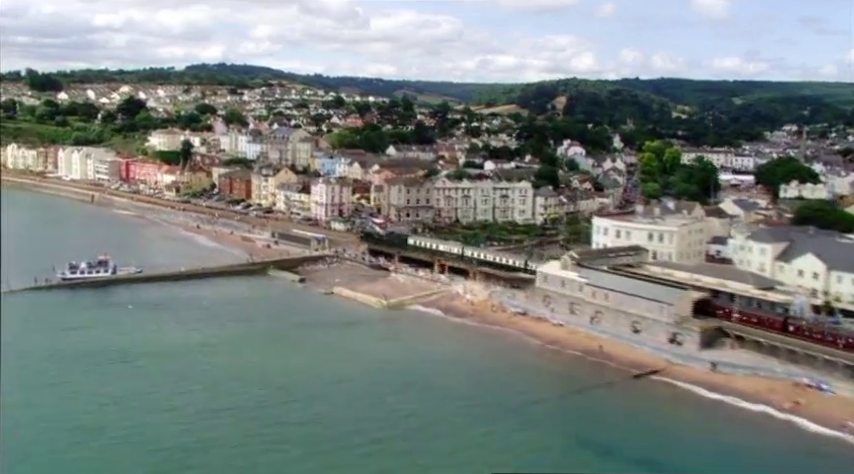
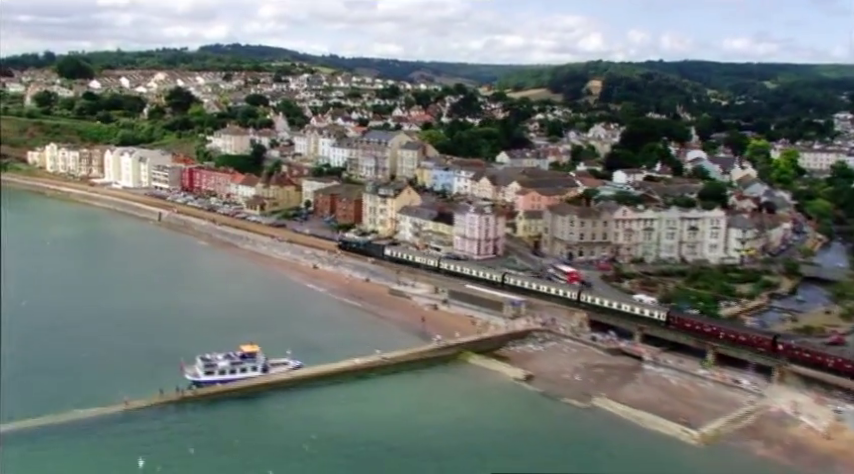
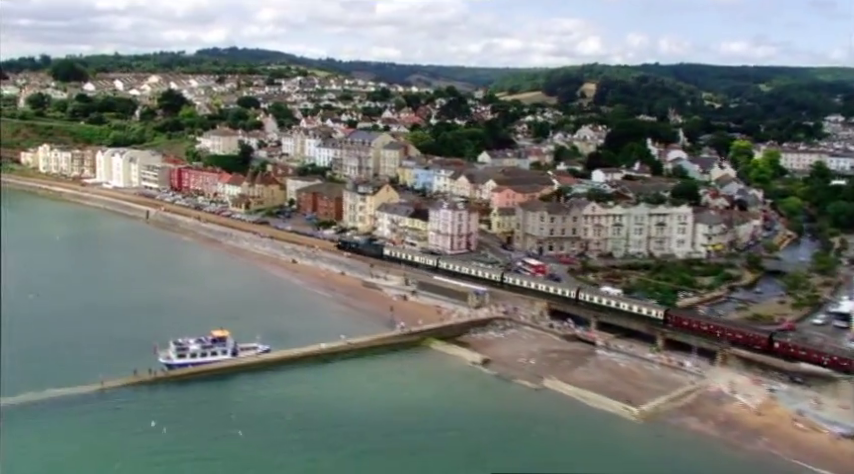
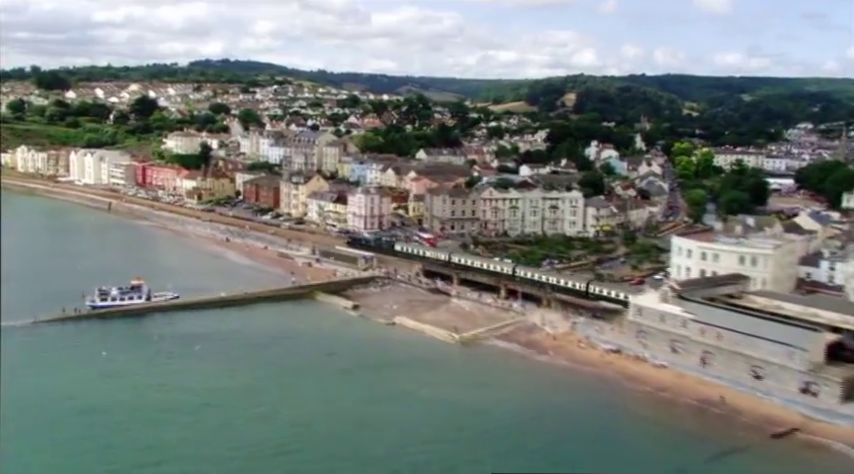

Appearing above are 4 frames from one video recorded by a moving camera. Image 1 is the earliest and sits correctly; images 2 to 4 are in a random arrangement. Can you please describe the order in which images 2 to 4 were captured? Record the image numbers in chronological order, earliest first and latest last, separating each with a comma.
4, 3, 2
